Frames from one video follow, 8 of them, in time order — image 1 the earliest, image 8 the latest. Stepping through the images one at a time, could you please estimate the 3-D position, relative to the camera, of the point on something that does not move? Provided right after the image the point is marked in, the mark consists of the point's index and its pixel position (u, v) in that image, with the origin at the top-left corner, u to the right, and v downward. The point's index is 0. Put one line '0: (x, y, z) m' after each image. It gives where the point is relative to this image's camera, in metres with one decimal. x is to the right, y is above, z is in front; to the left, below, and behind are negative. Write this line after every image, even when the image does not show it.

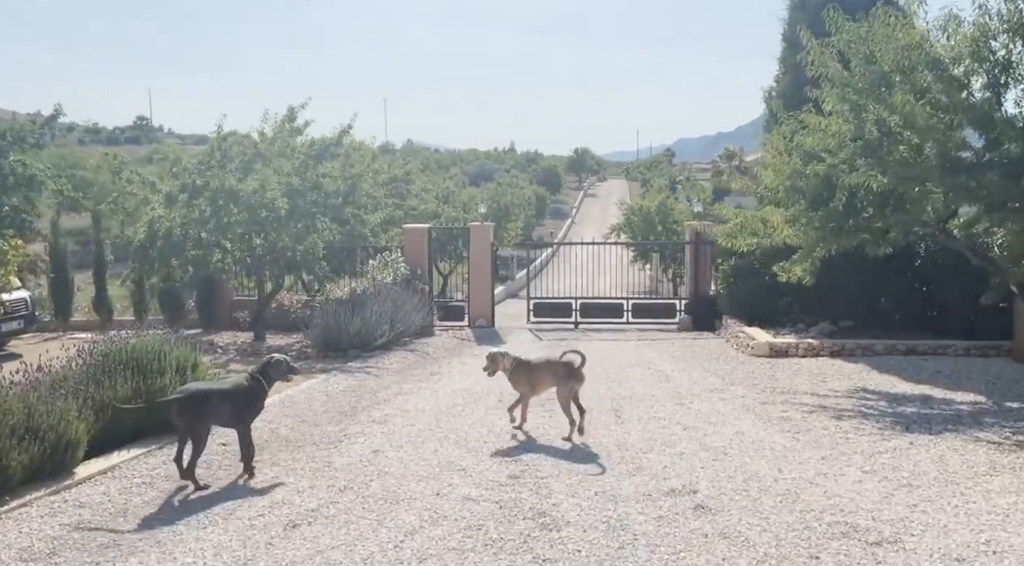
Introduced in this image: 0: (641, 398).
0: (+1.5, -1.3, +9.5) m
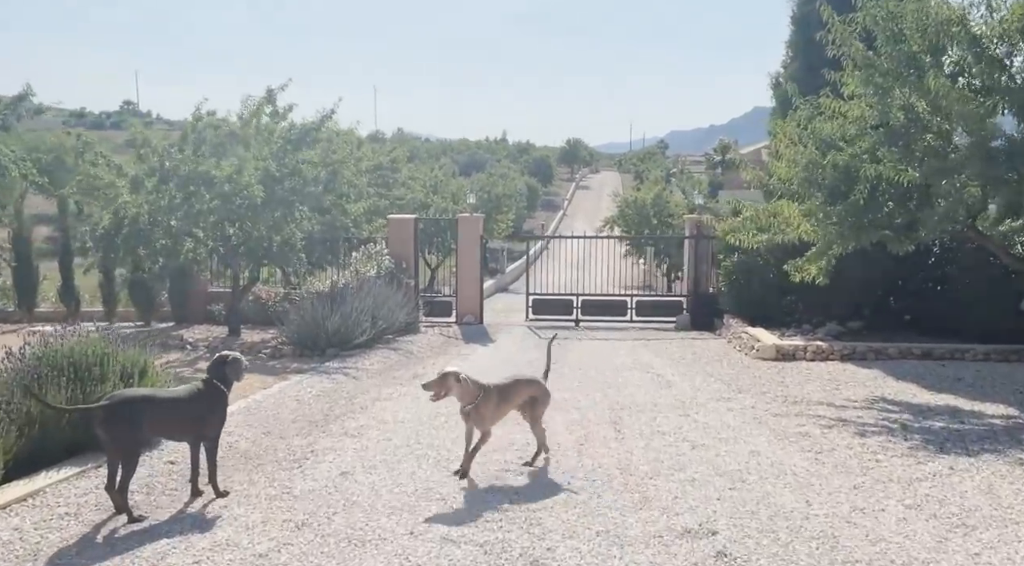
0: (+1.3, -1.3, +8.6) m
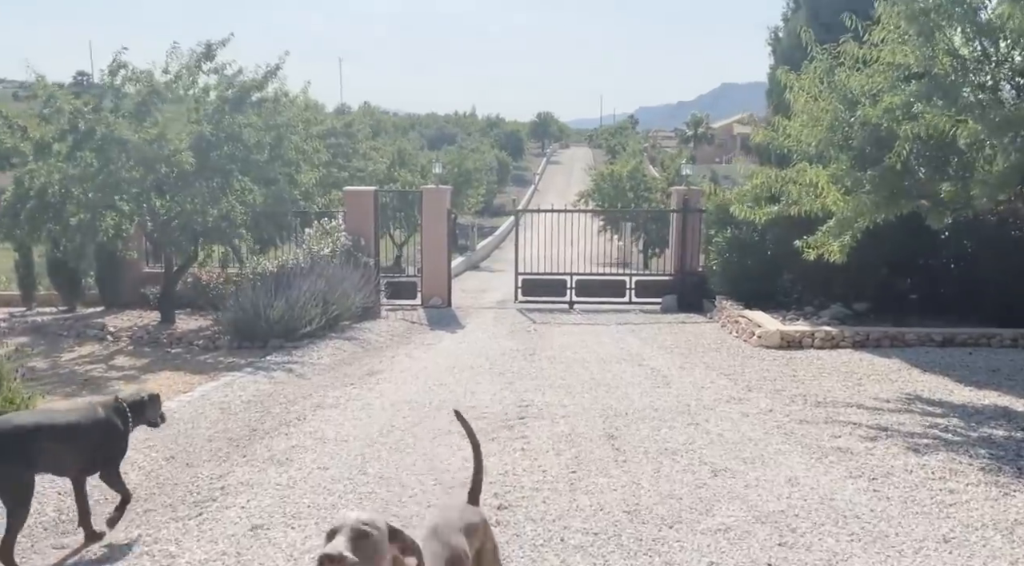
0: (+1.1, -1.1, +7.2) m
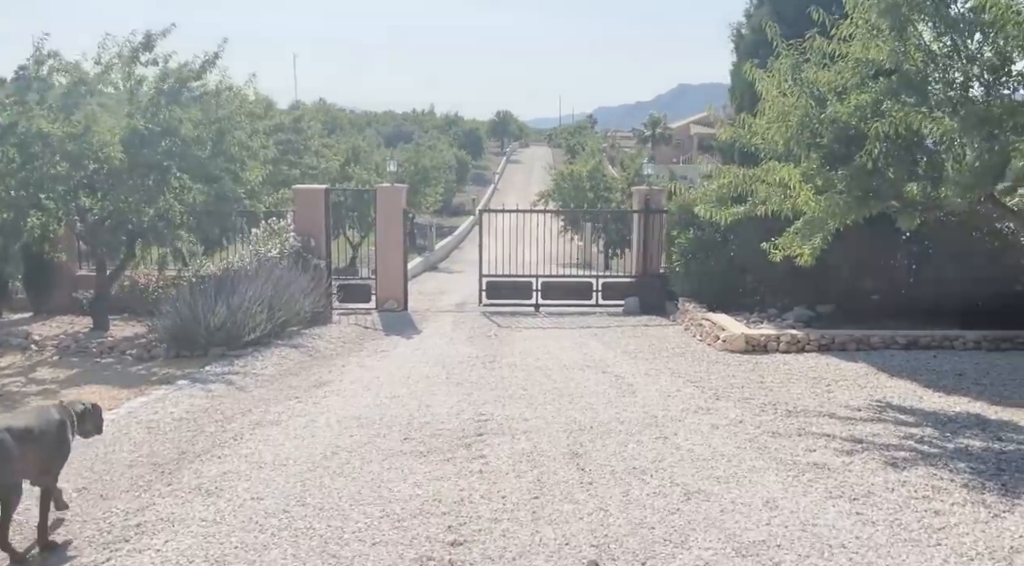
0: (+0.7, -1.2, +6.7) m
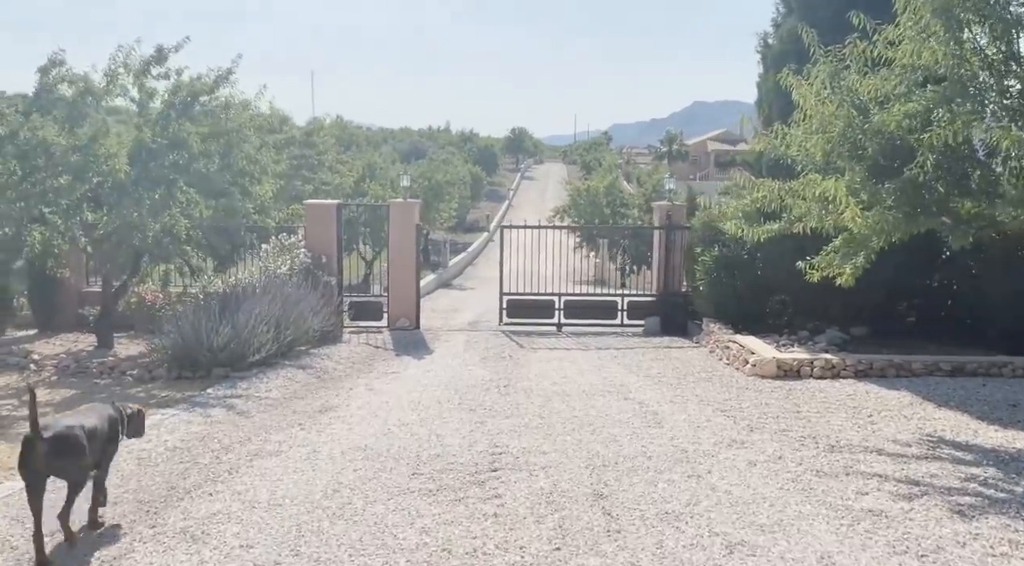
0: (+0.9, -1.4, +6.2) m
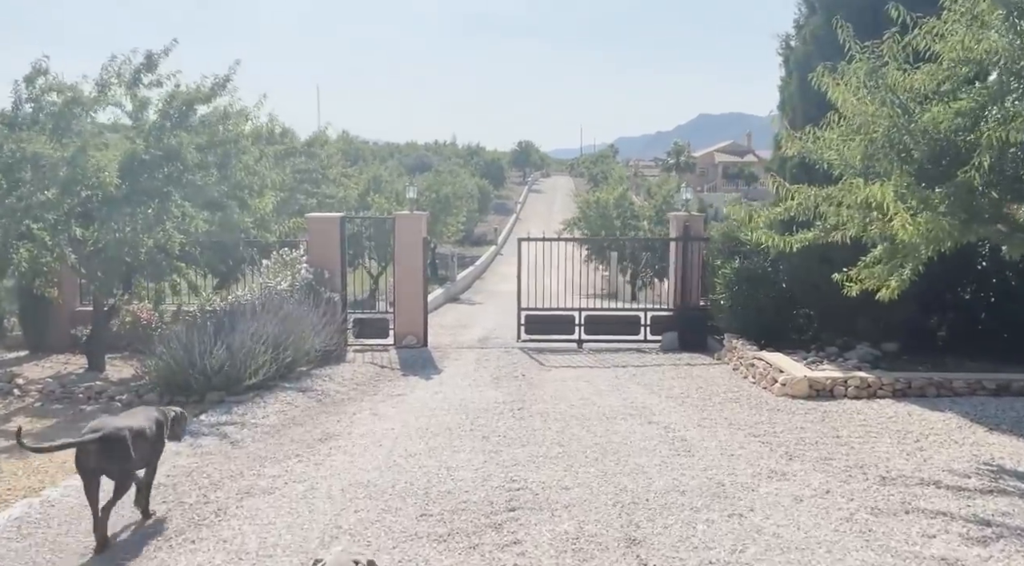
0: (+1.0, -1.5, +5.5) m
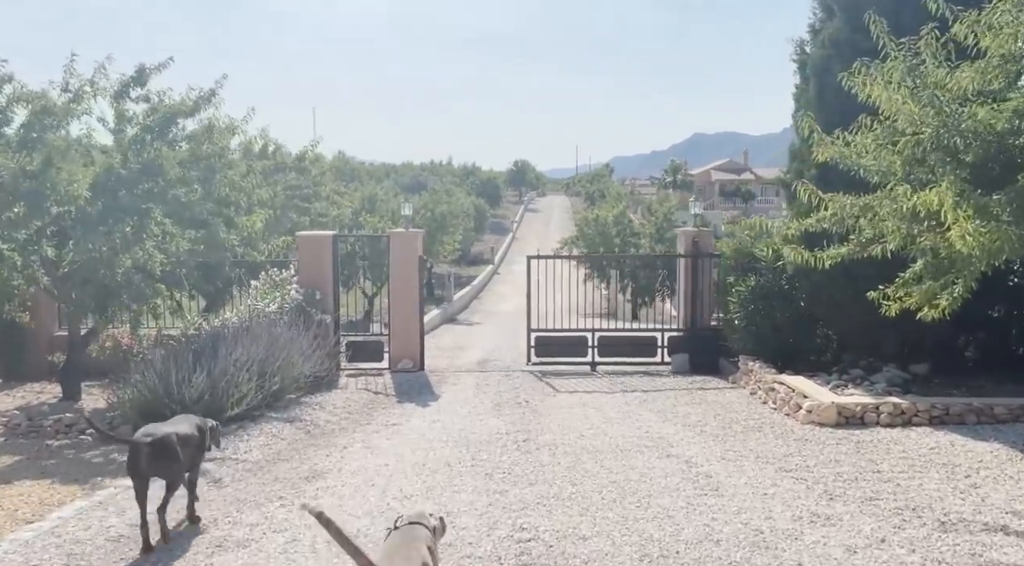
0: (+1.1, -1.6, +4.8) m
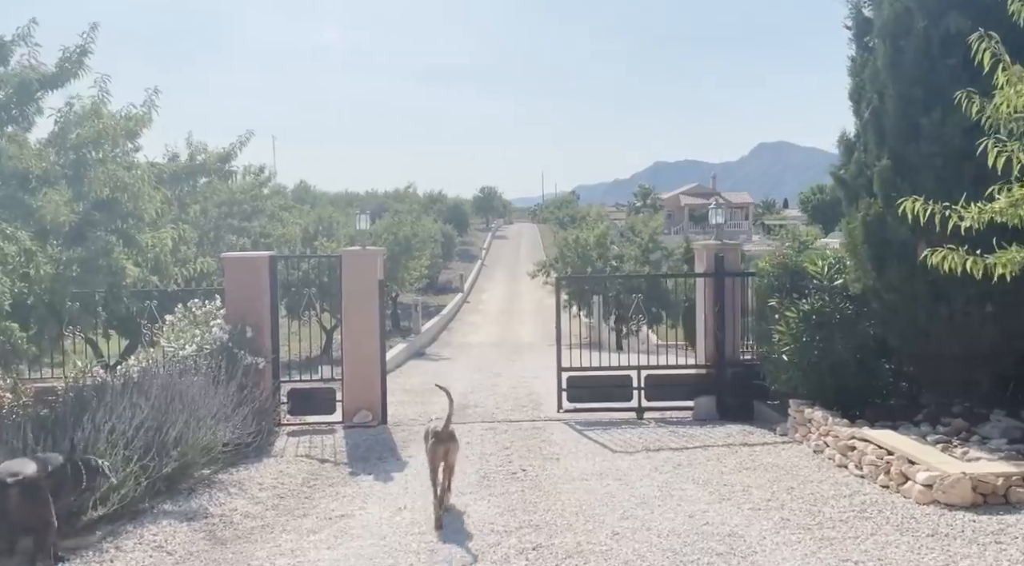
0: (+1.2, -1.6, +2.1) m
